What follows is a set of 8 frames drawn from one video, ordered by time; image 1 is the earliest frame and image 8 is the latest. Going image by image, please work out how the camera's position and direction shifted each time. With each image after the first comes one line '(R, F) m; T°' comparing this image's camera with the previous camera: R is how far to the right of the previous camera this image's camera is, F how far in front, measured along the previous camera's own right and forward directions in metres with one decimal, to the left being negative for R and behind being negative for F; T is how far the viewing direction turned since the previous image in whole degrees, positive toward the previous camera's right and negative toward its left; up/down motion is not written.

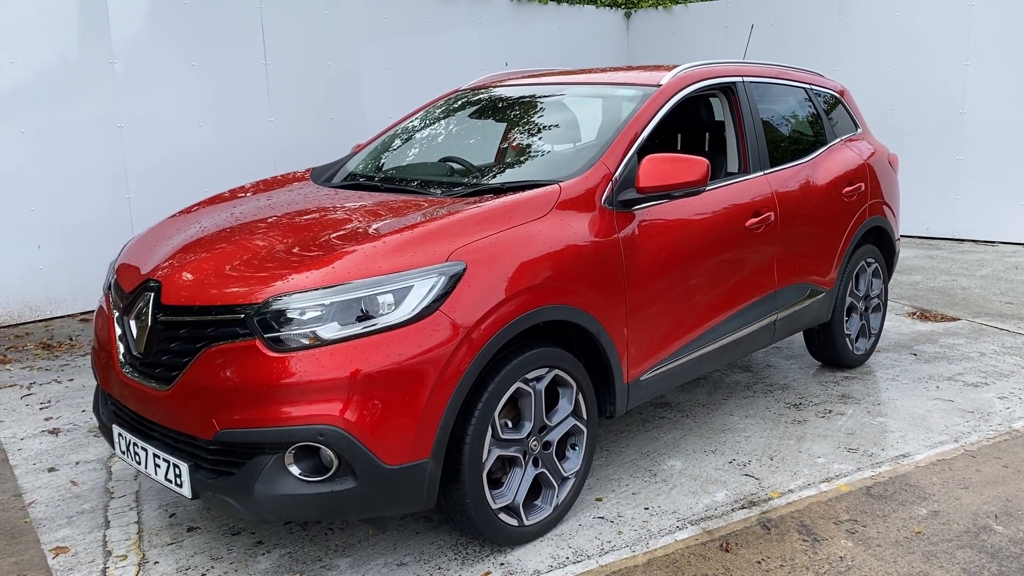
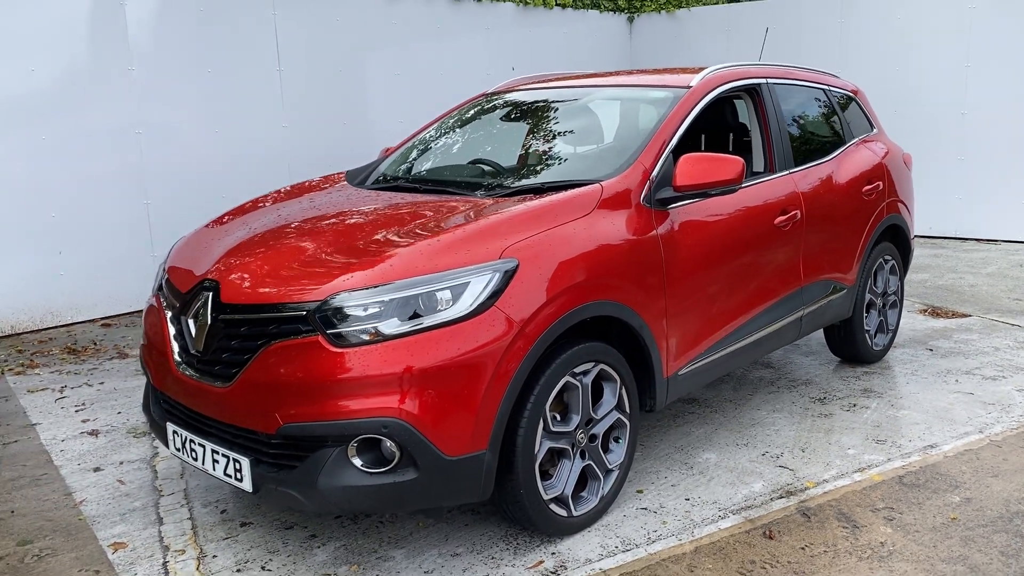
(-0.2, -0.1) m; +1°
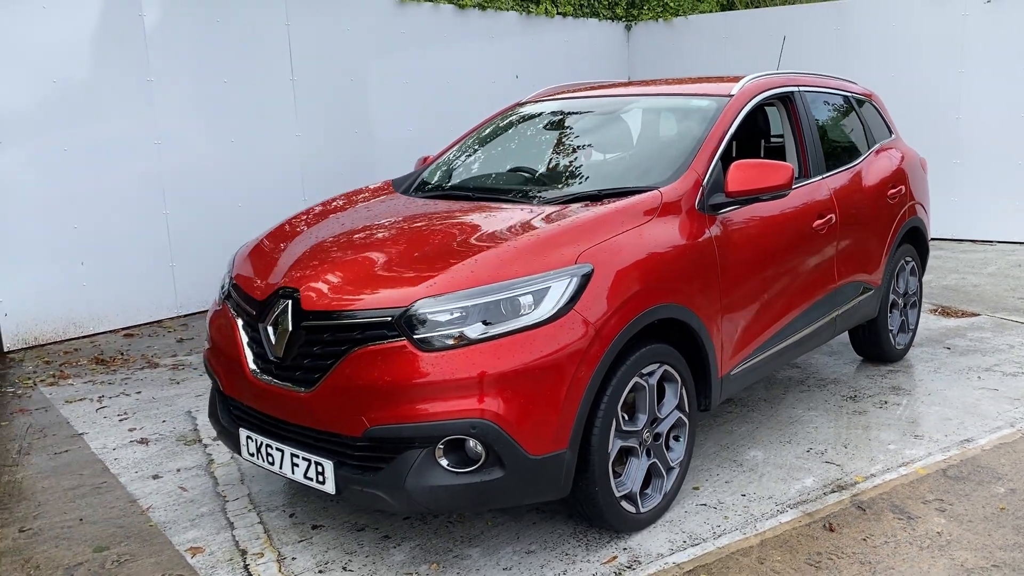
(-0.3, -0.1) m; +1°
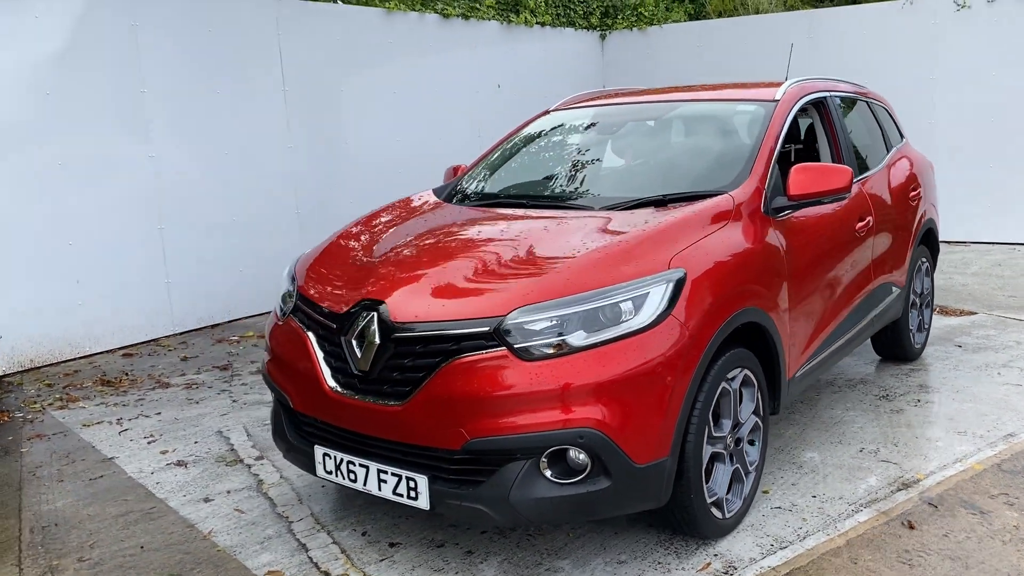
(-0.4, 0.0) m; +4°
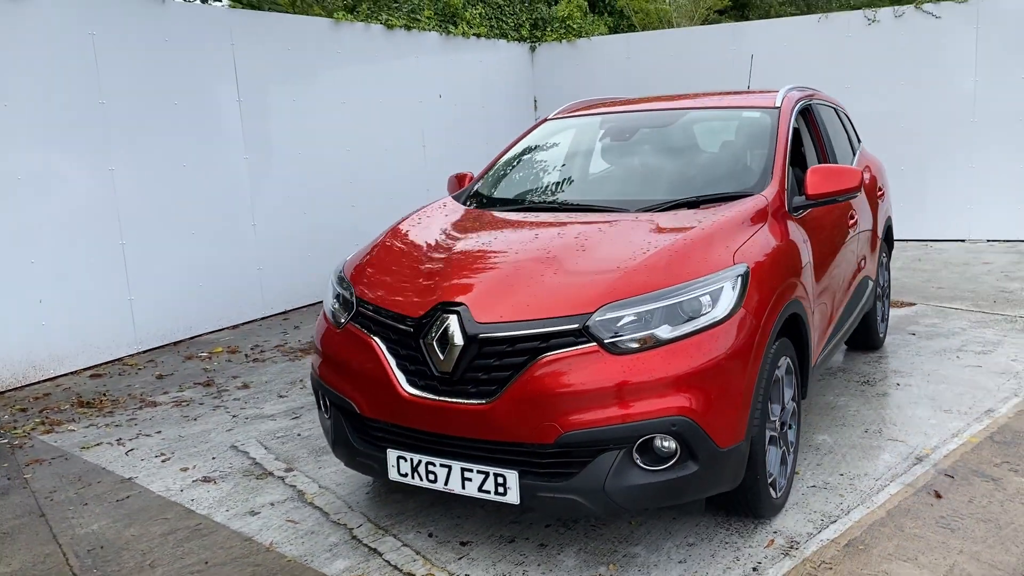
(-0.5, -0.1) m; +7°
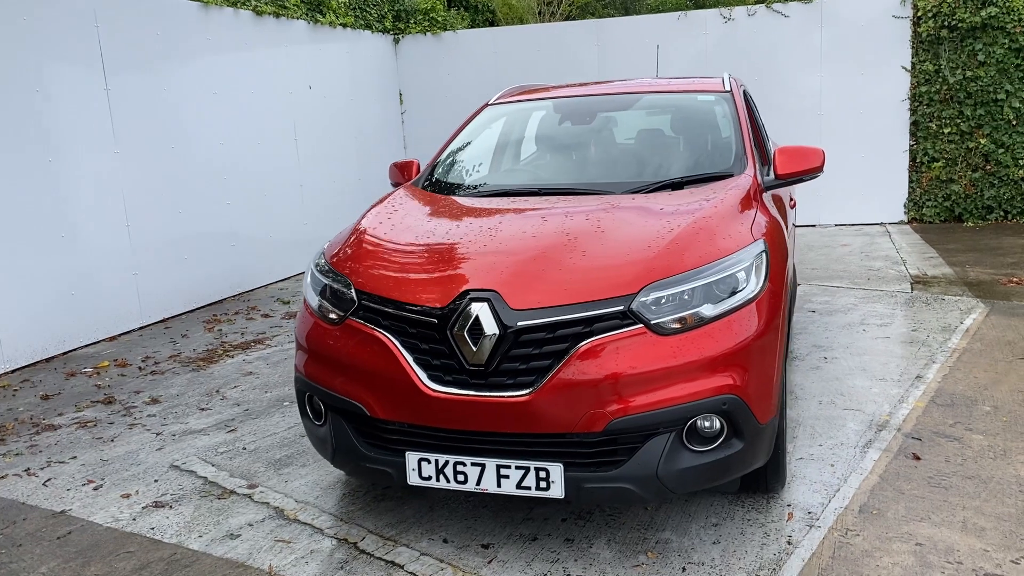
(-0.6, +0.2) m; +12°
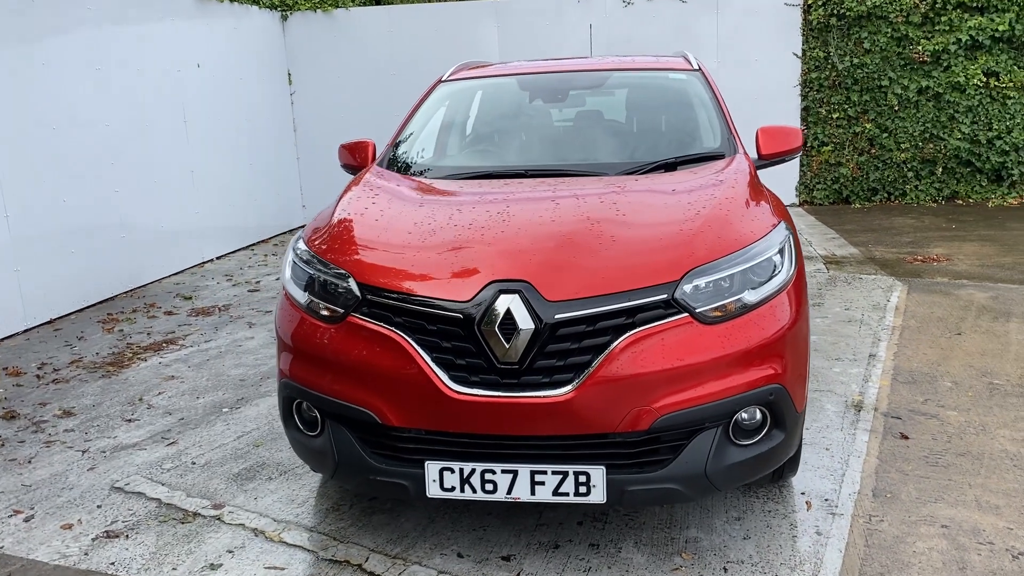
(-0.4, +0.2) m; +9°
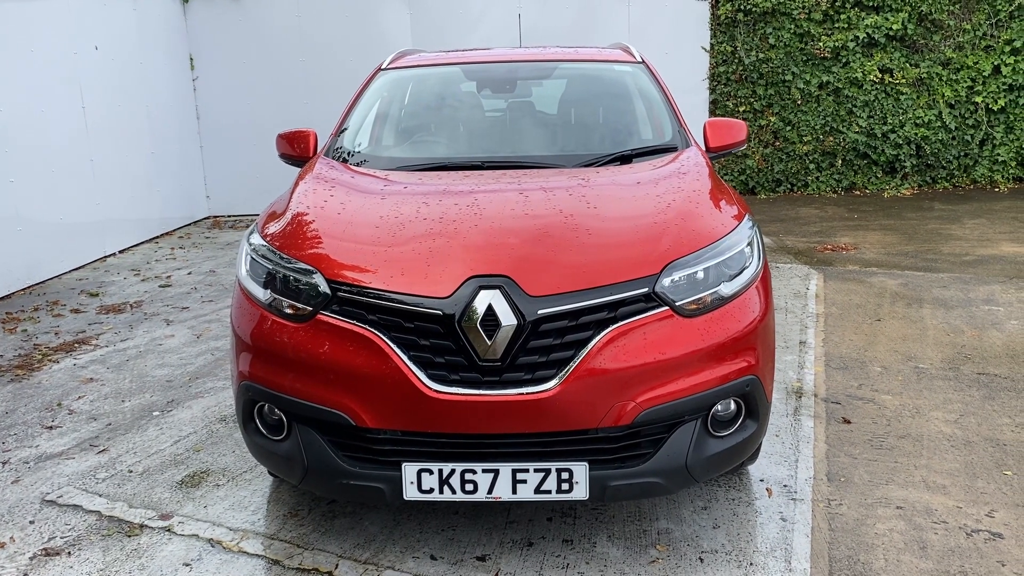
(-0.2, +0.1) m; +7°
